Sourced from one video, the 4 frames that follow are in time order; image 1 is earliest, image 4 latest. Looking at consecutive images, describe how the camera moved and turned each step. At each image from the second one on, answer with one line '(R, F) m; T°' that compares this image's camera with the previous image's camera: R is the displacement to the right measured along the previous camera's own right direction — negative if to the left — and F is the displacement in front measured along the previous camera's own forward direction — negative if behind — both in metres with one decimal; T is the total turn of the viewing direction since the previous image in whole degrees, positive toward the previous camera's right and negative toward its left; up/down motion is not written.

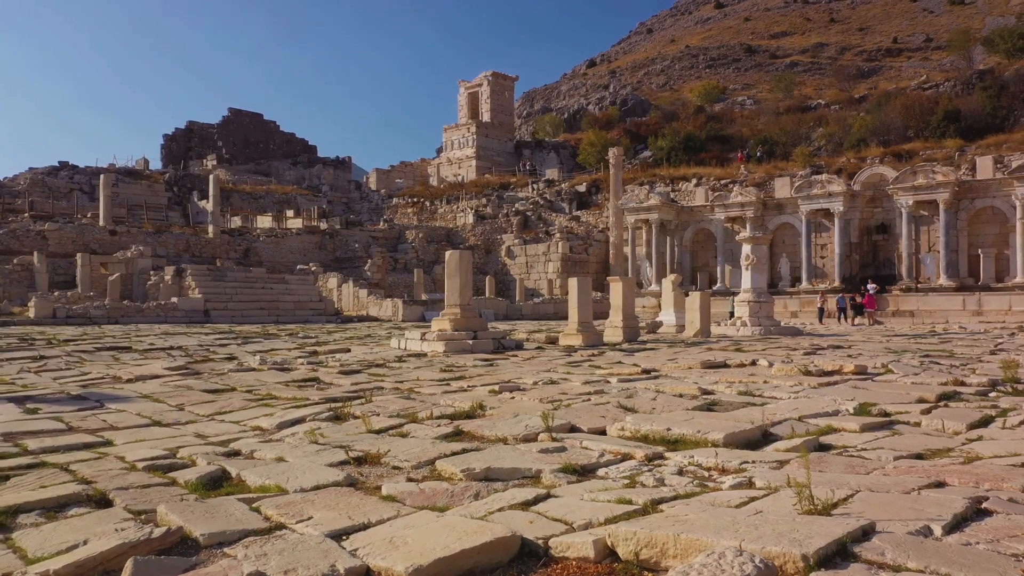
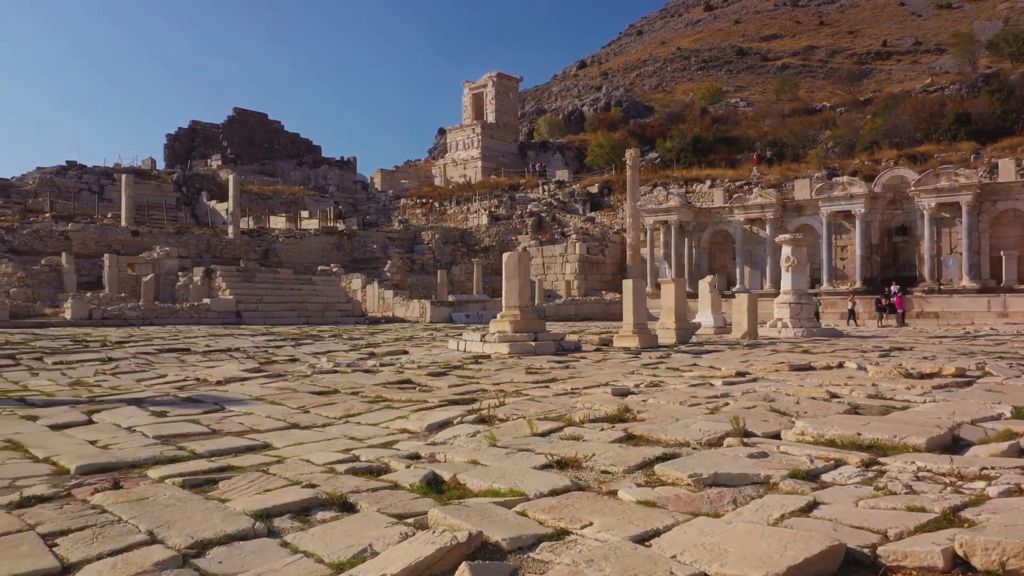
(-1.0, 0.0) m; 0°
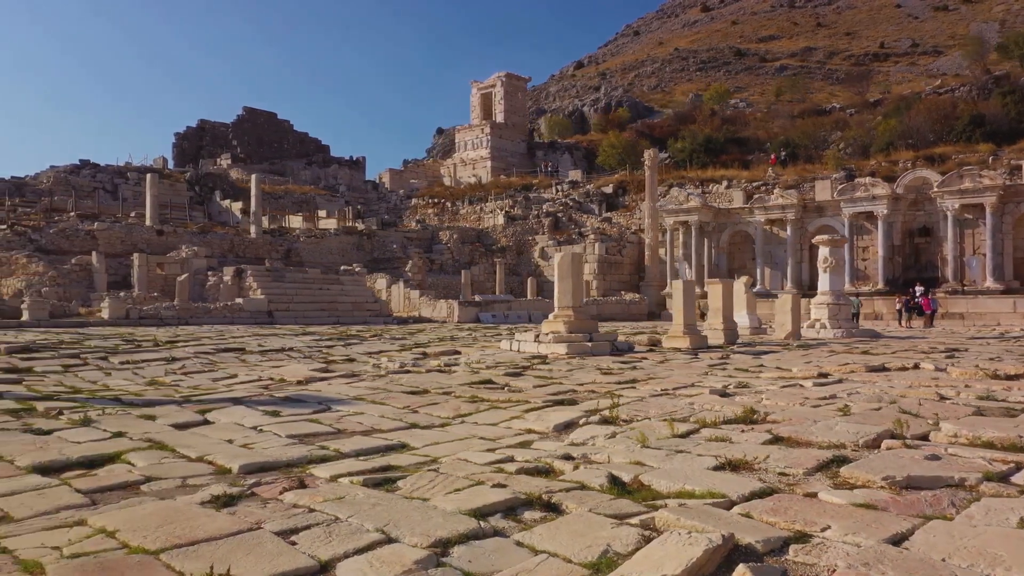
(-0.8, 0.0) m; 0°
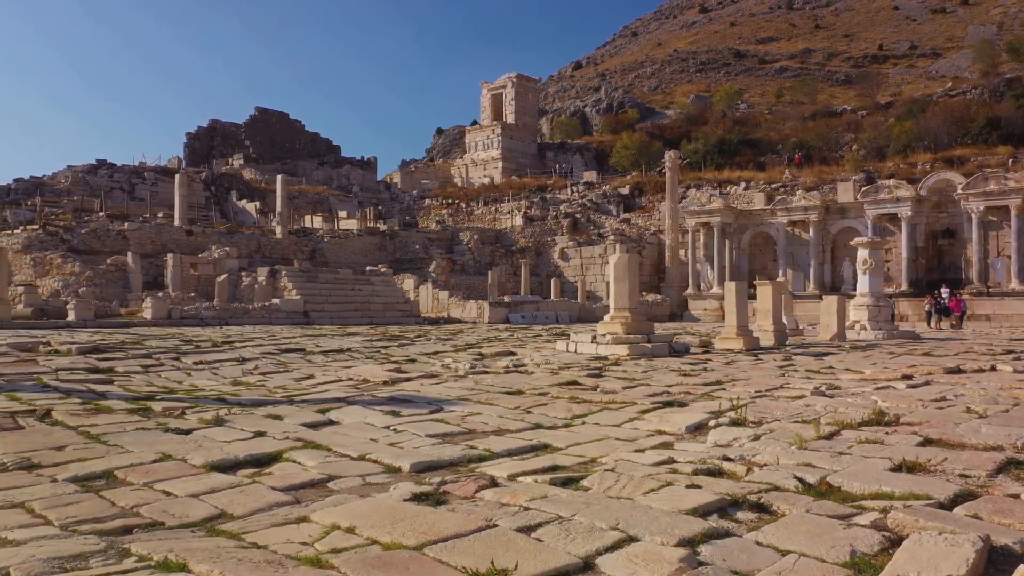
(-0.8, -0.1) m; 0°
